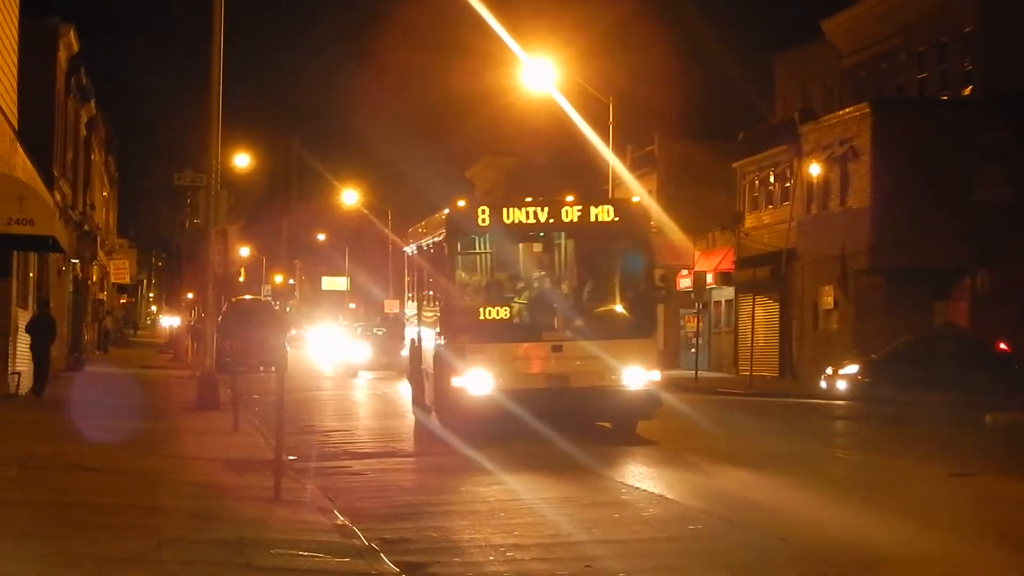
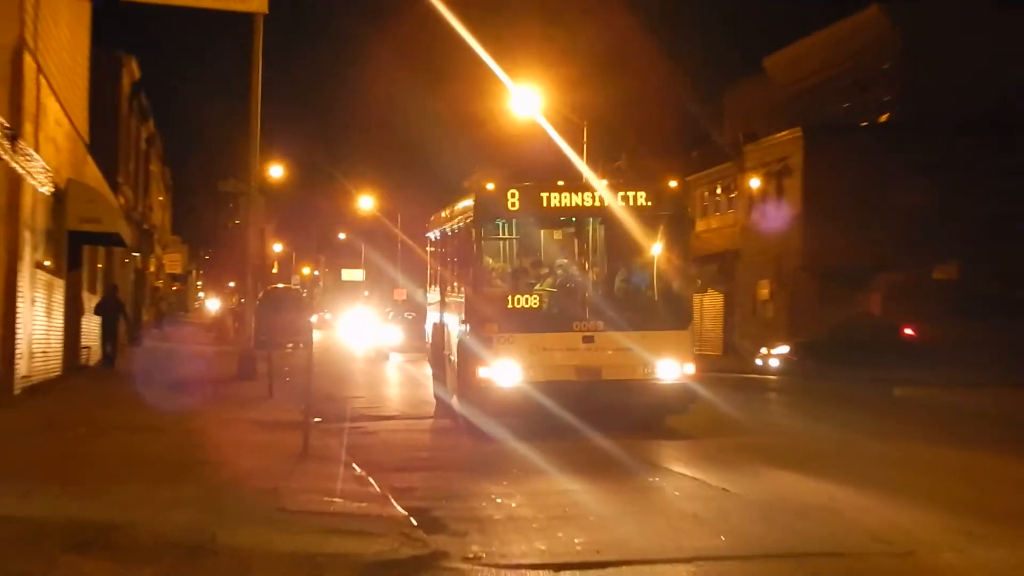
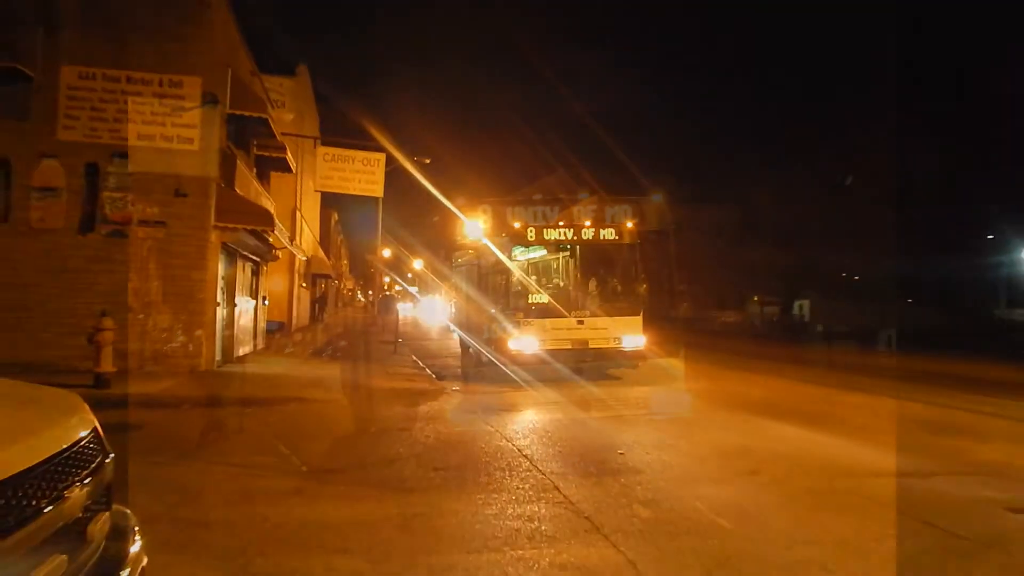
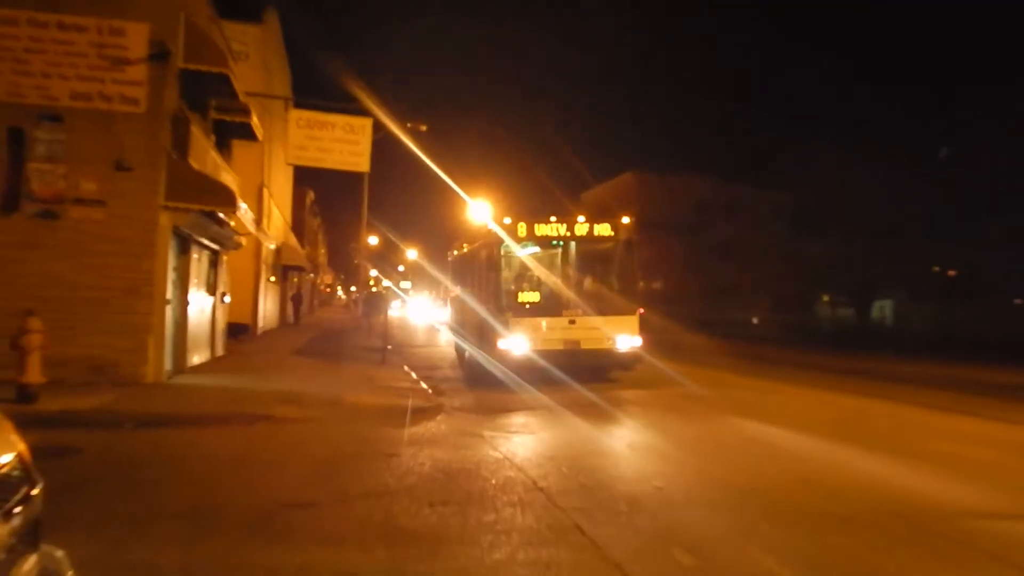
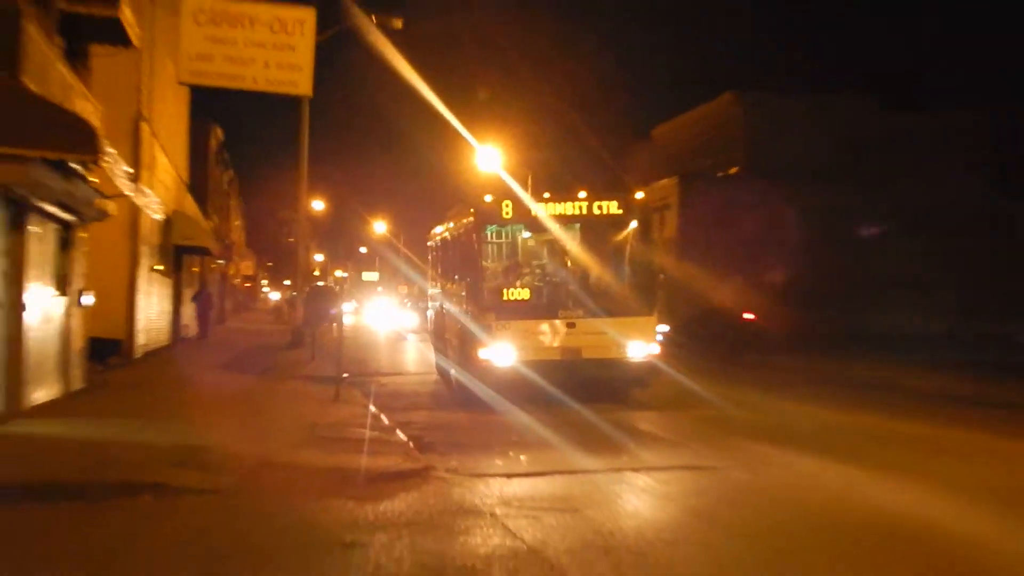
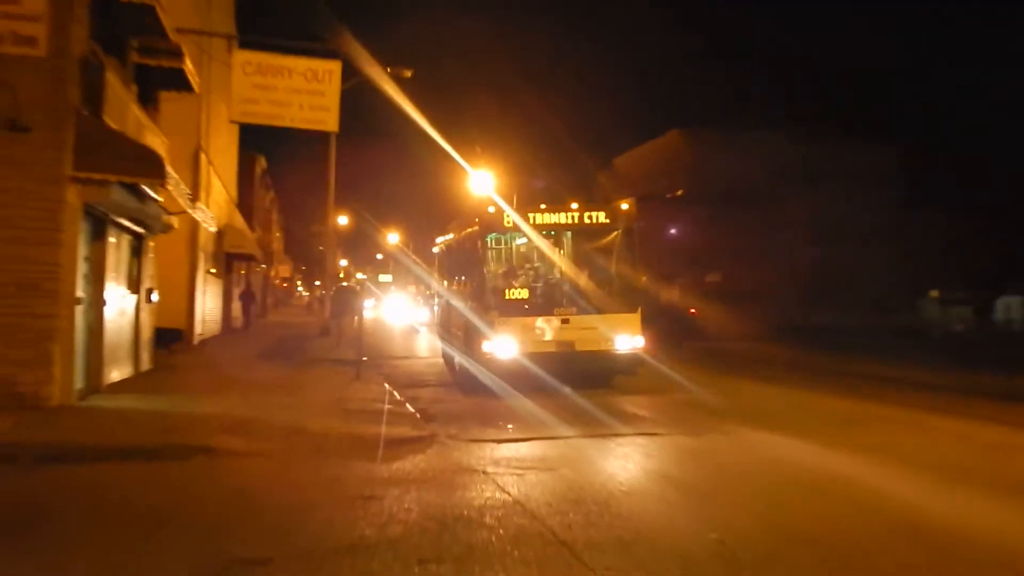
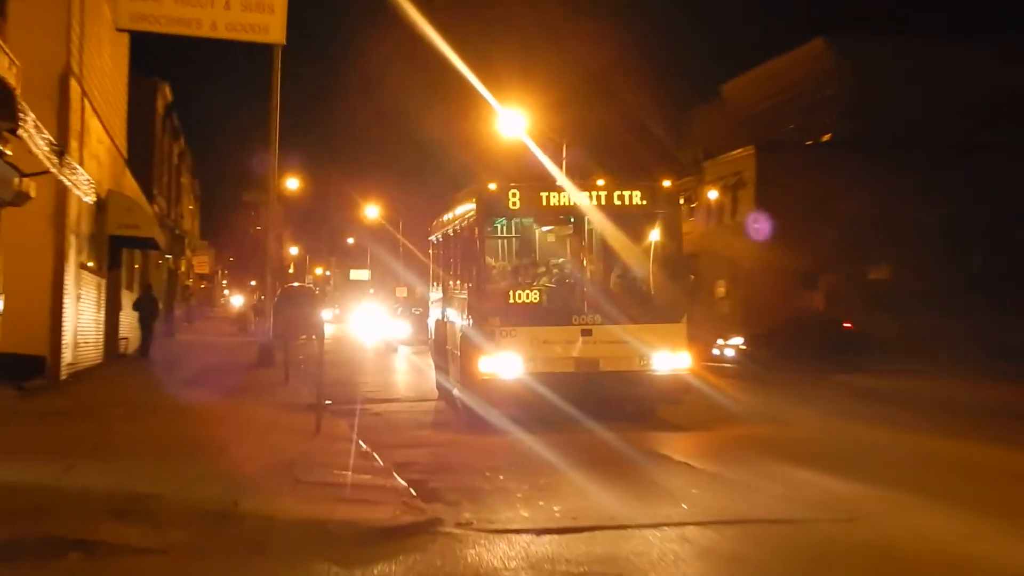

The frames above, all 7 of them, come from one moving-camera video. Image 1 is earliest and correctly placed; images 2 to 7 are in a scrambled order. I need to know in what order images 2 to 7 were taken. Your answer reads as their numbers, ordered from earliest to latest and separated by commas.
2, 7, 5, 6, 4, 3
